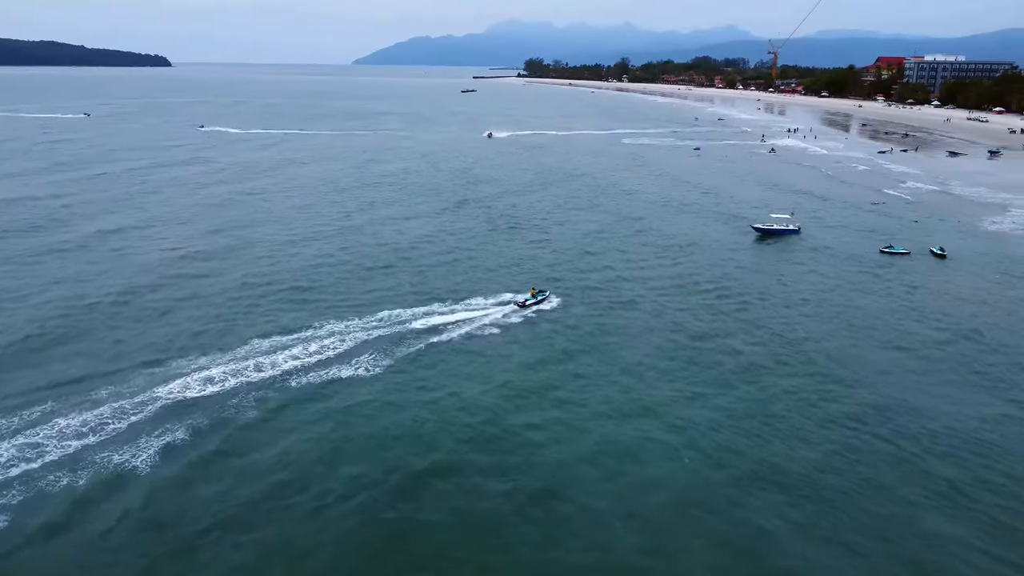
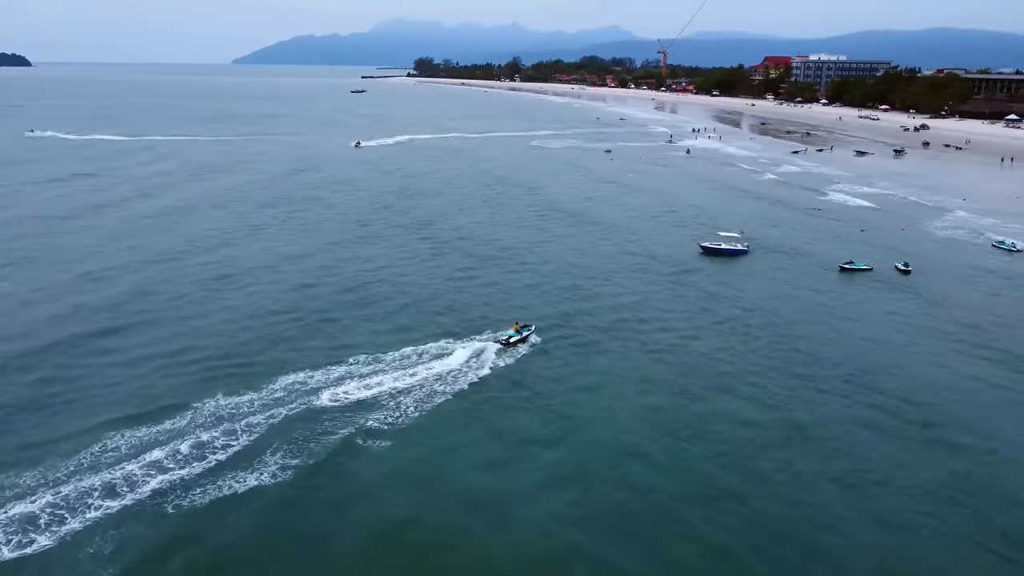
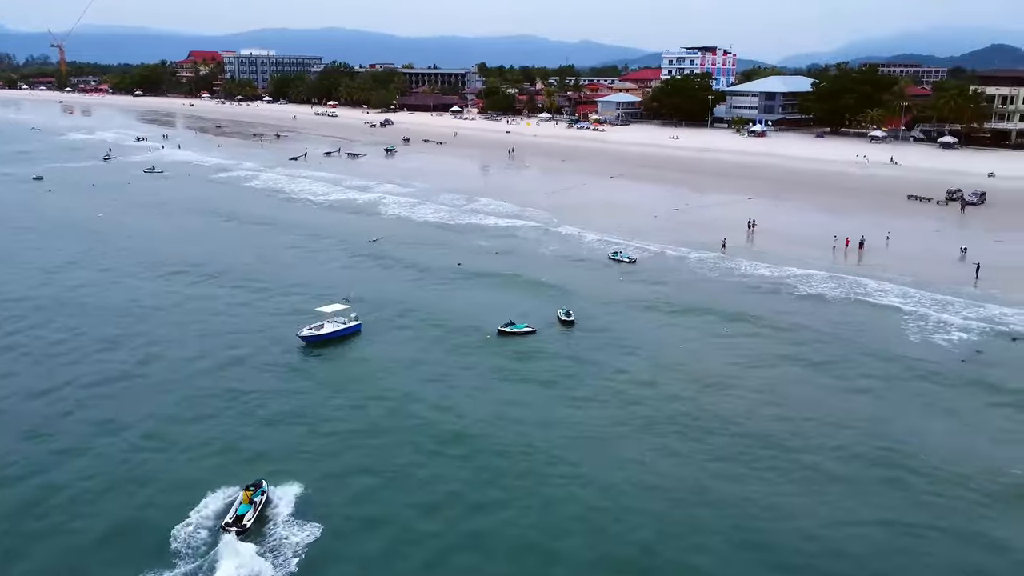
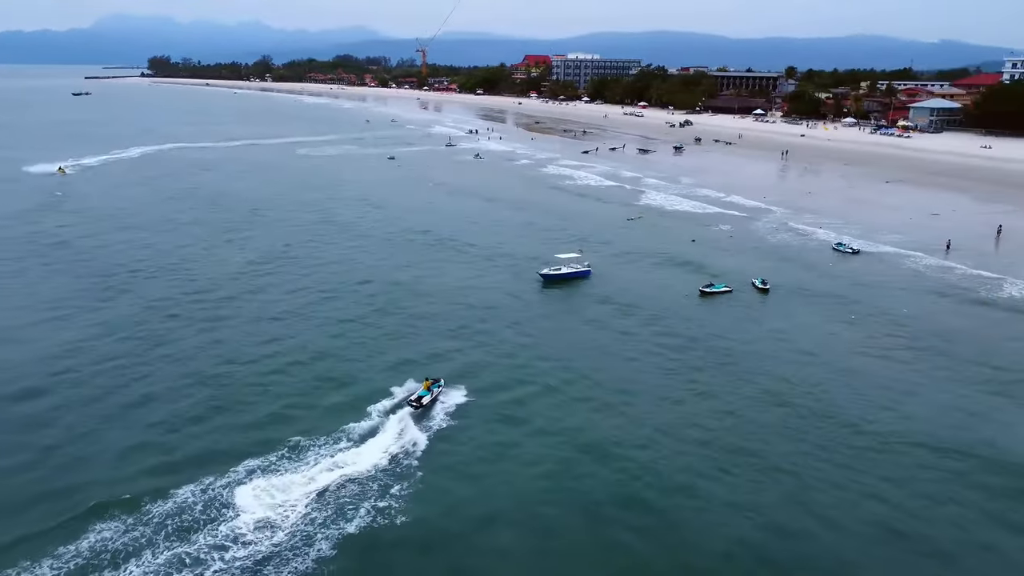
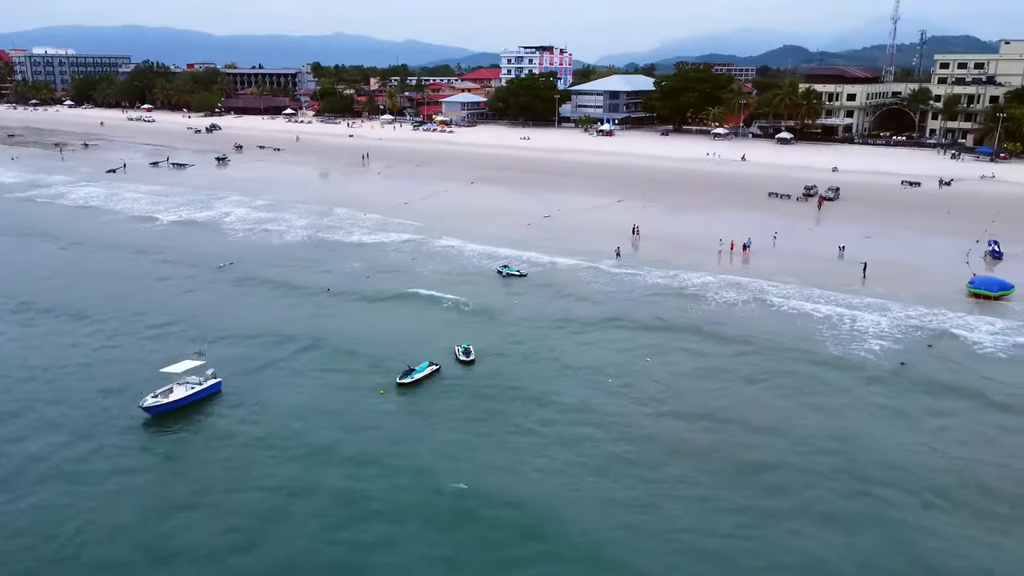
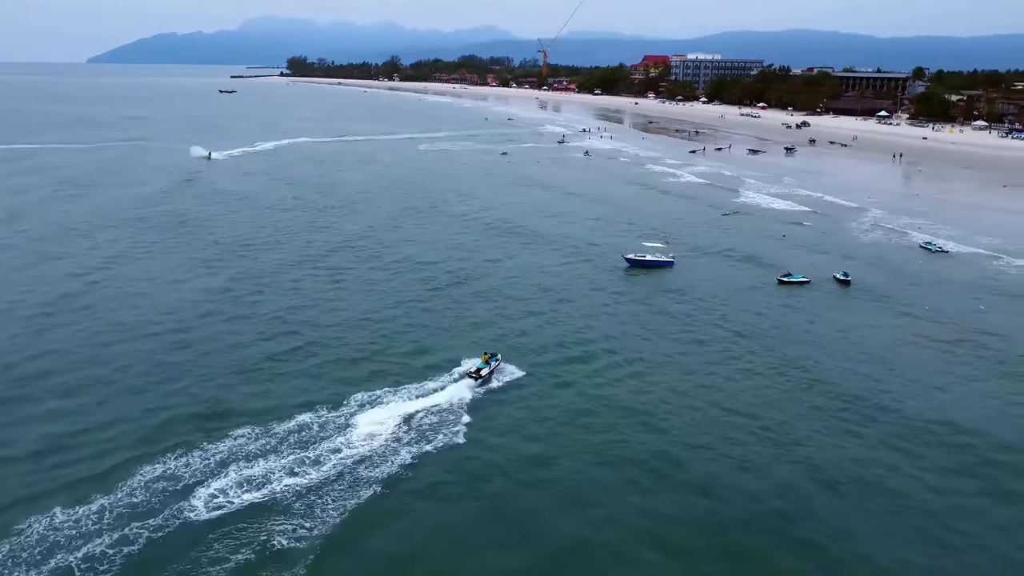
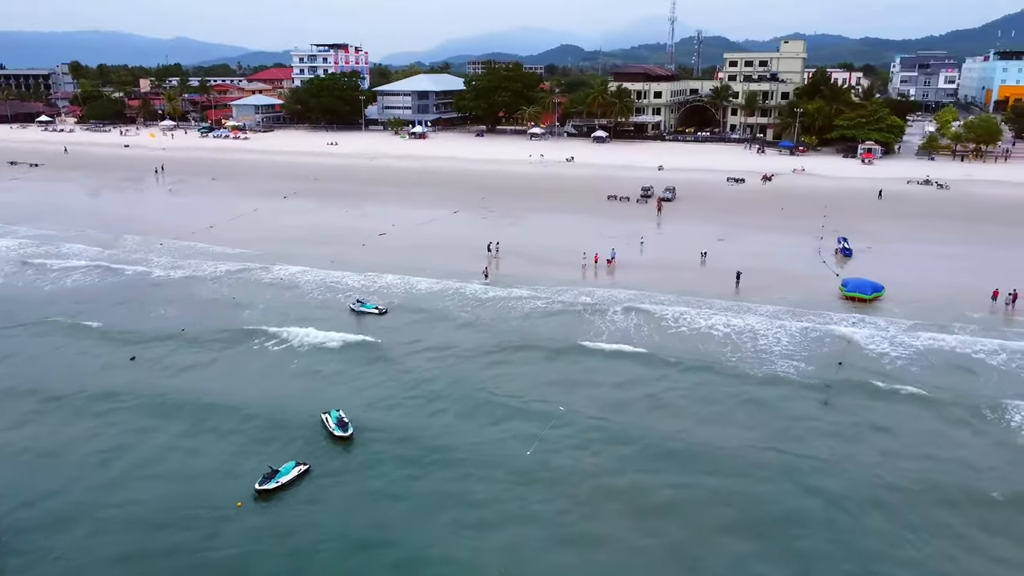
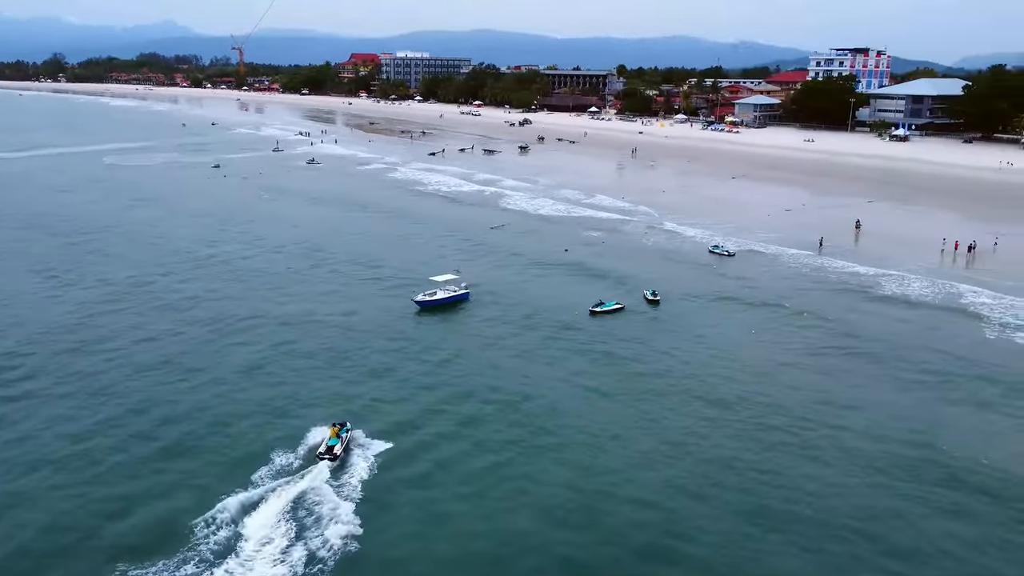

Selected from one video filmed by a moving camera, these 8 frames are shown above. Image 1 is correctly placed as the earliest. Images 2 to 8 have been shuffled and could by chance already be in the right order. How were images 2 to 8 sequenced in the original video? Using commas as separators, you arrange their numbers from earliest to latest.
2, 6, 4, 8, 3, 5, 7
